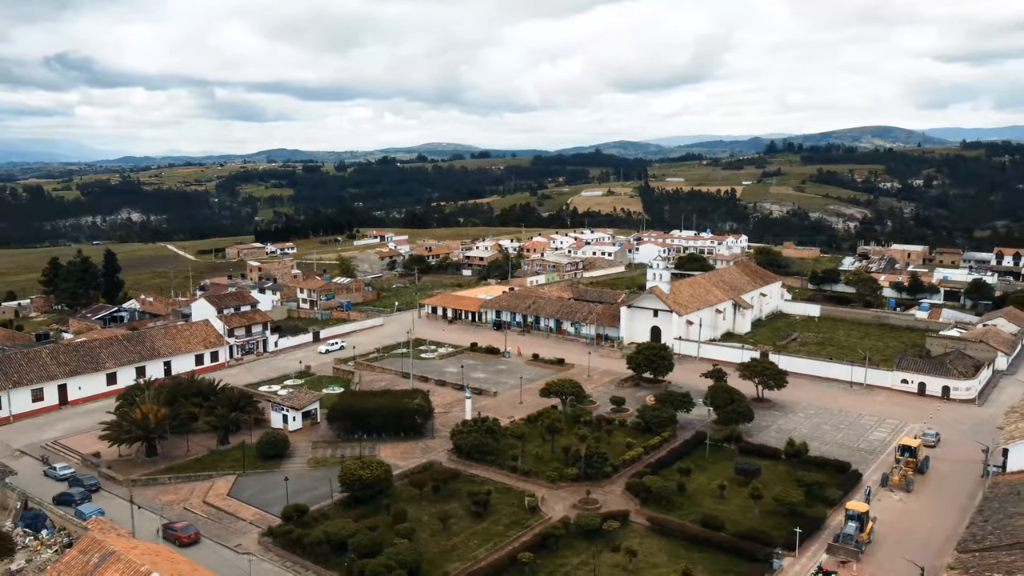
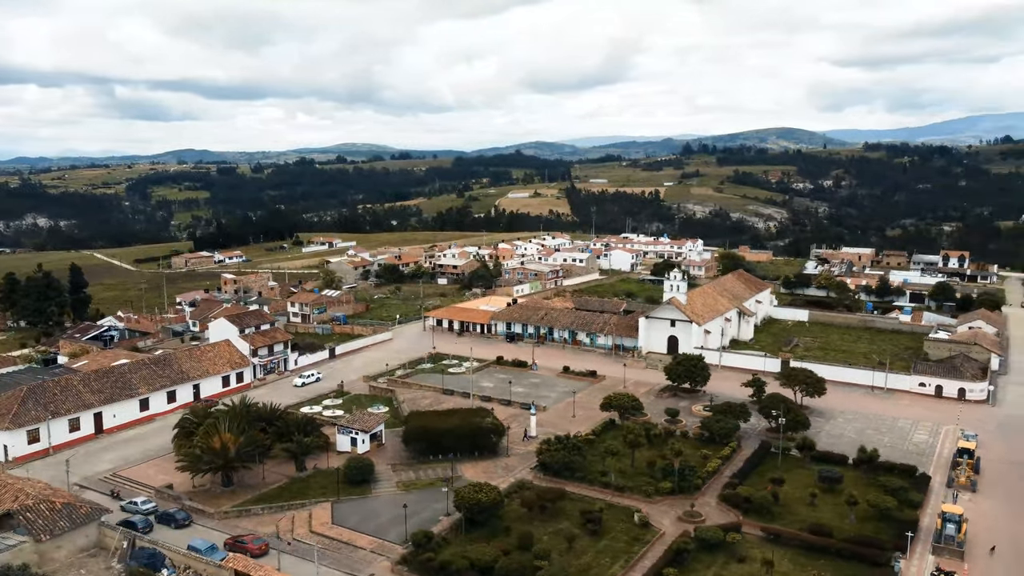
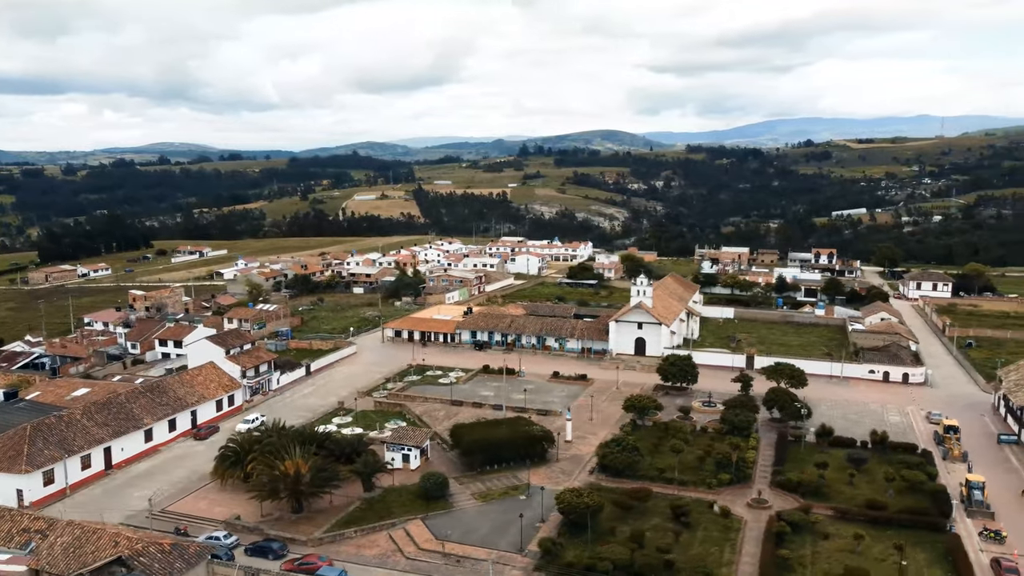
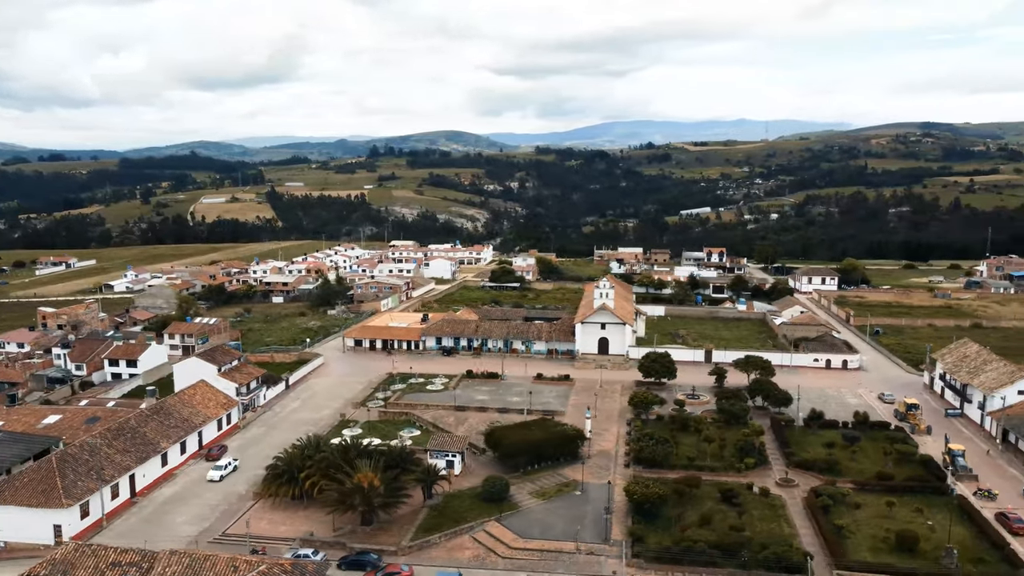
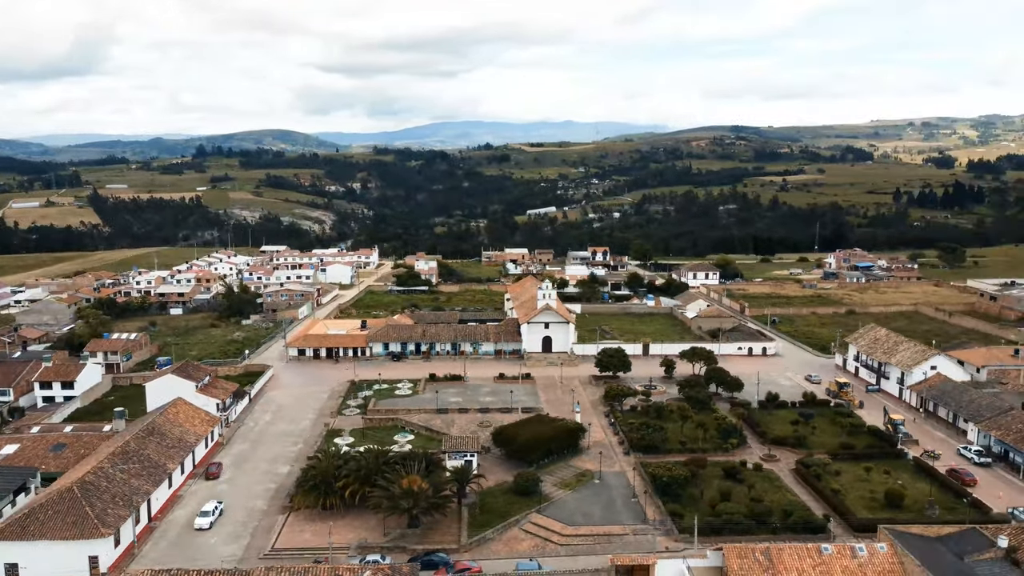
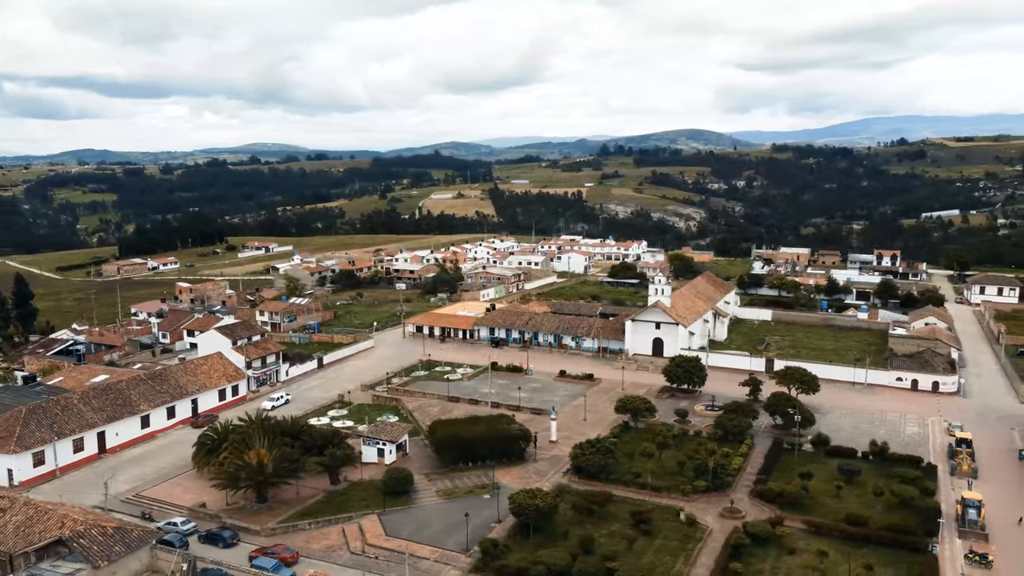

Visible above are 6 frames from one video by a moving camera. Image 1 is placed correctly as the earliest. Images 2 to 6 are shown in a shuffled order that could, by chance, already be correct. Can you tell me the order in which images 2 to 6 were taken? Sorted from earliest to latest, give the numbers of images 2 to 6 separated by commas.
2, 6, 3, 4, 5
